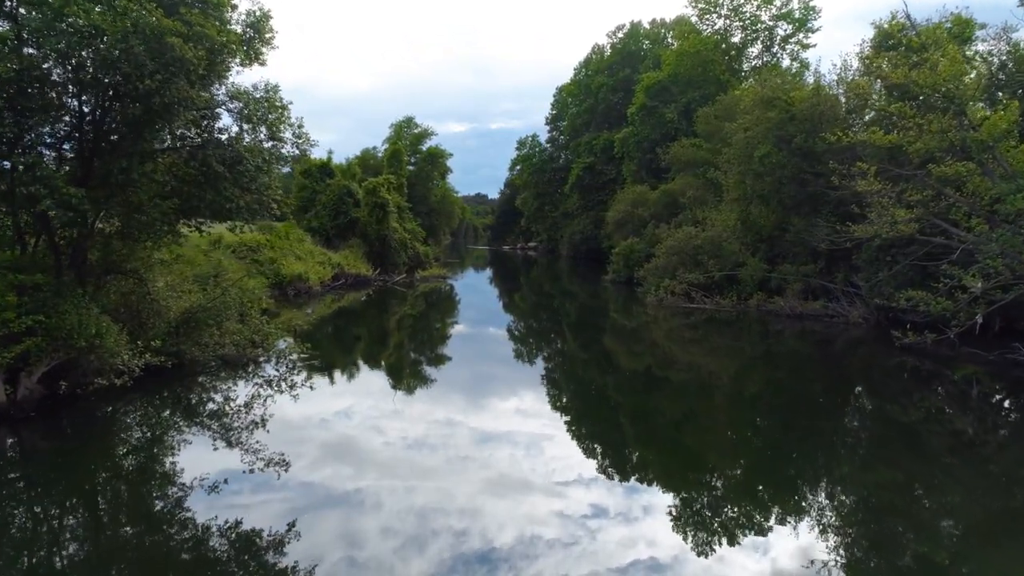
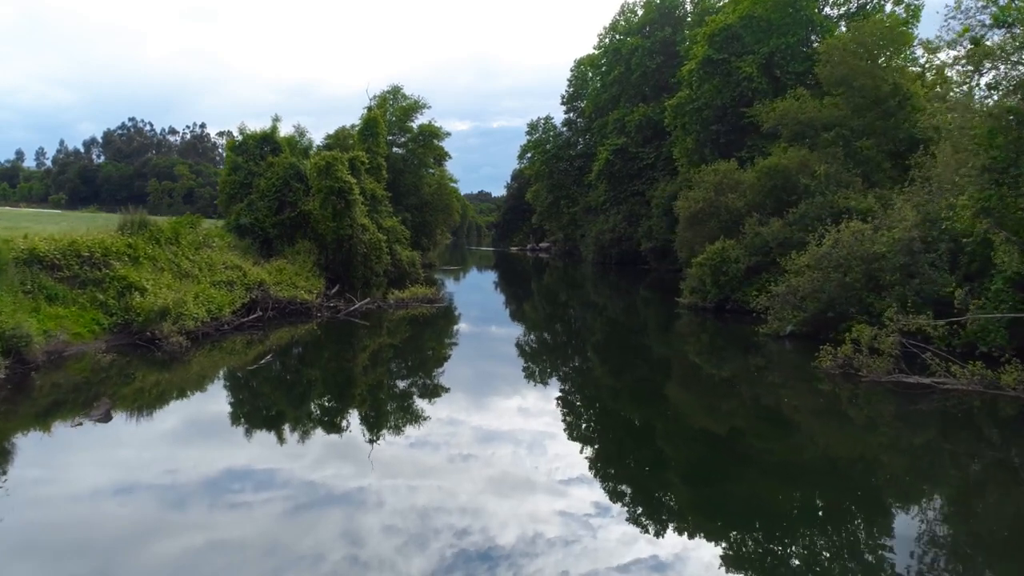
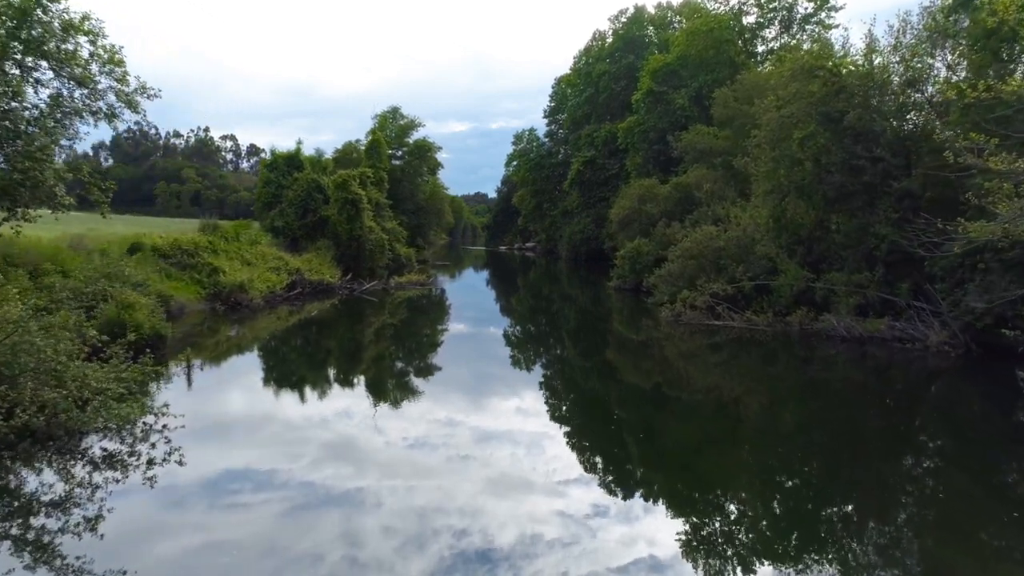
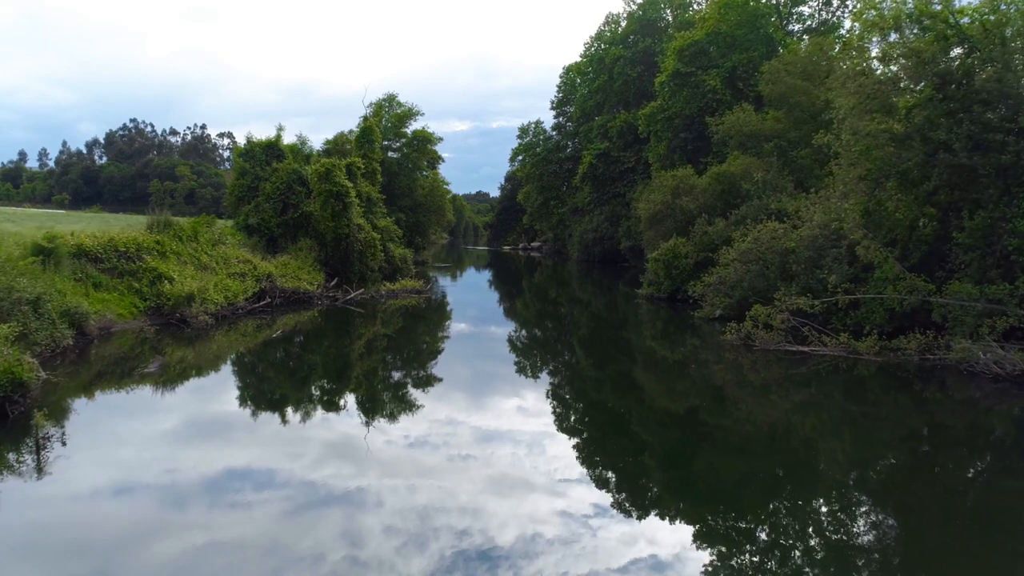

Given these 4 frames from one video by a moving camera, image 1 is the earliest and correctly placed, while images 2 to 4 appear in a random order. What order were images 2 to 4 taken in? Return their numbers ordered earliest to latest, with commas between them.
3, 4, 2
